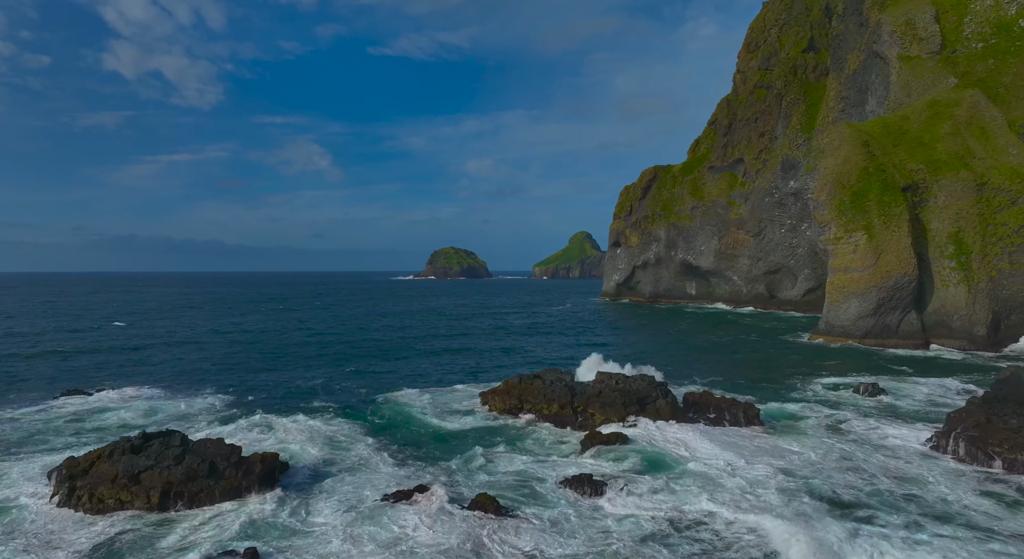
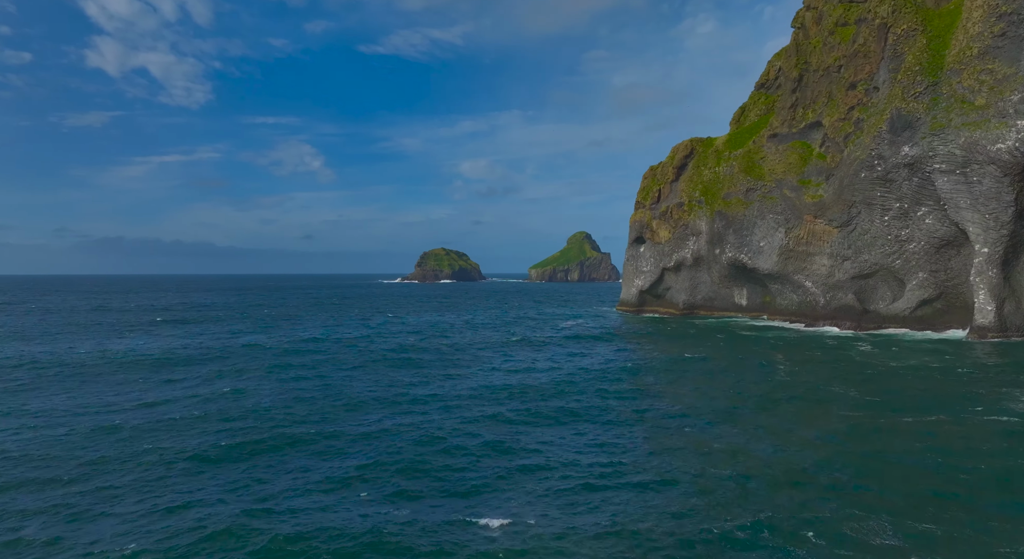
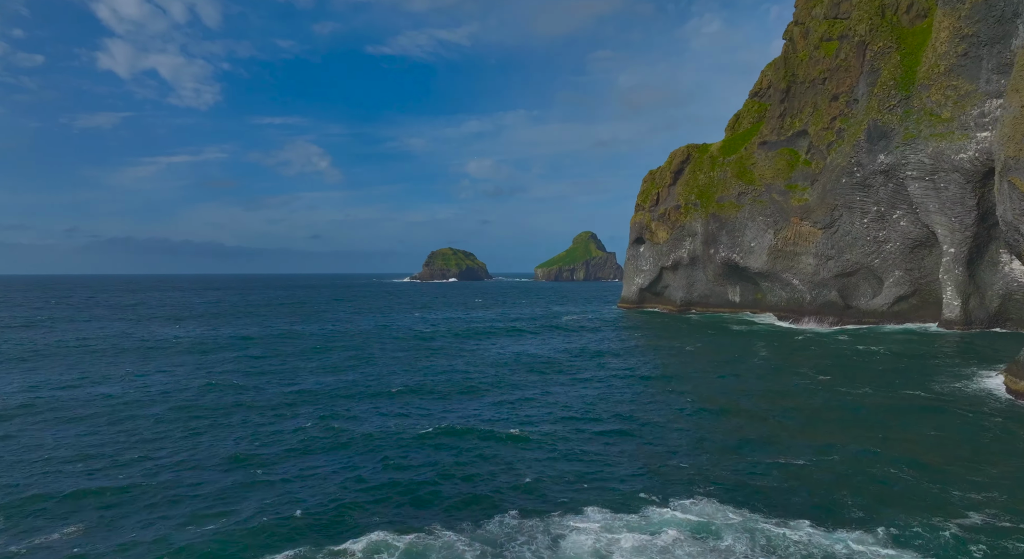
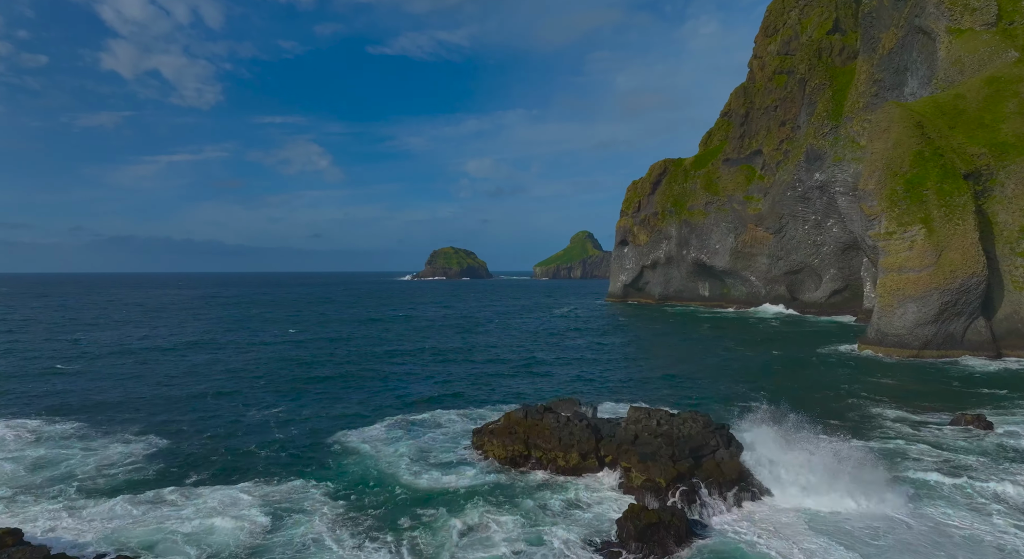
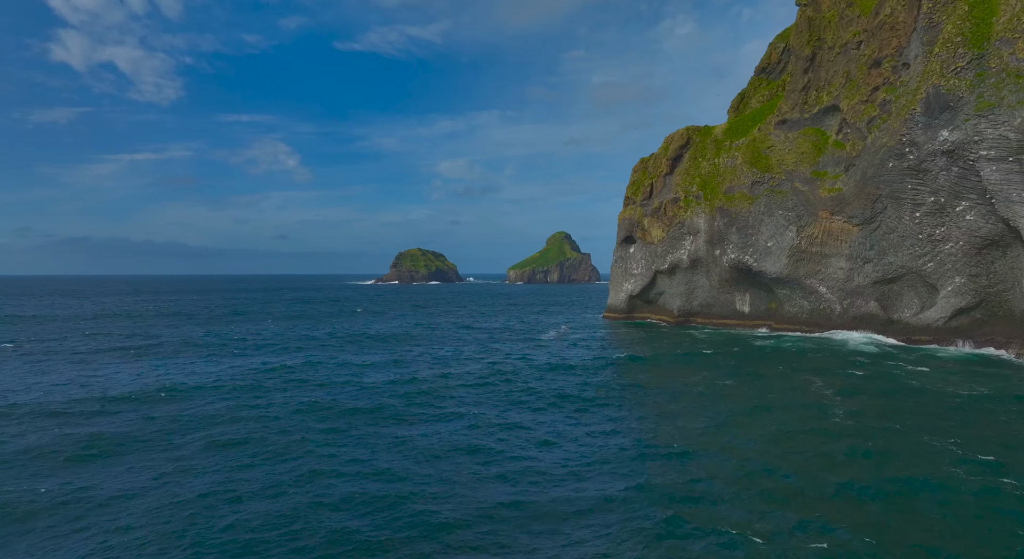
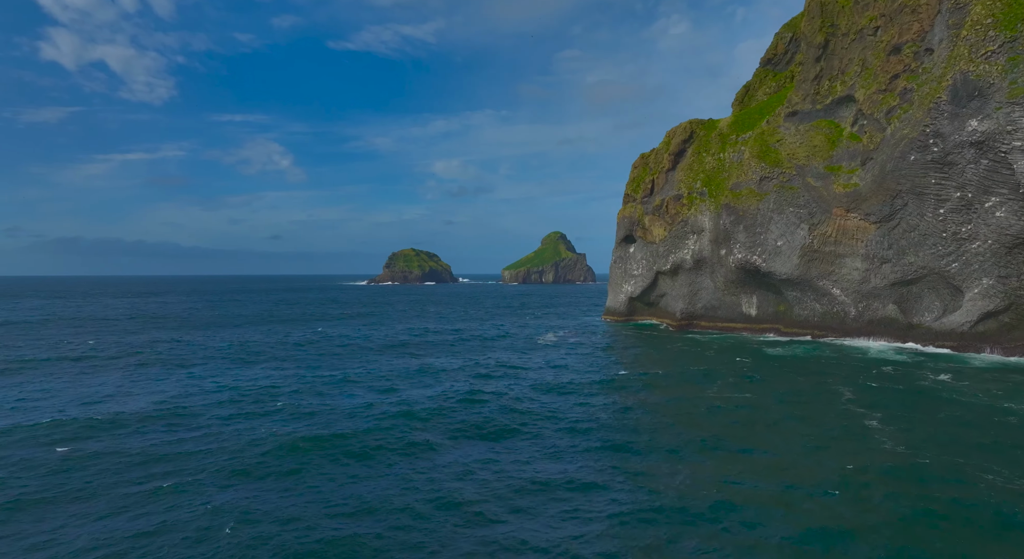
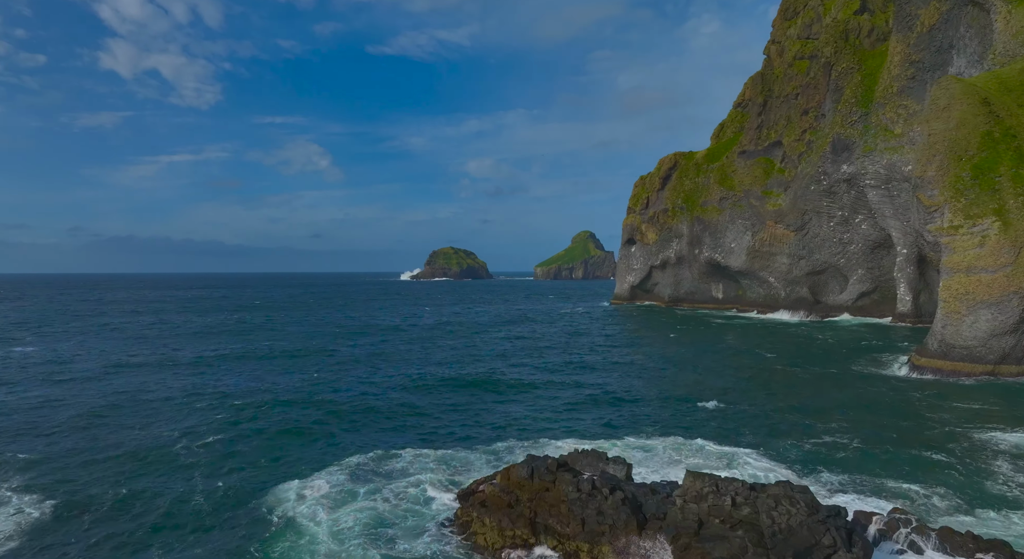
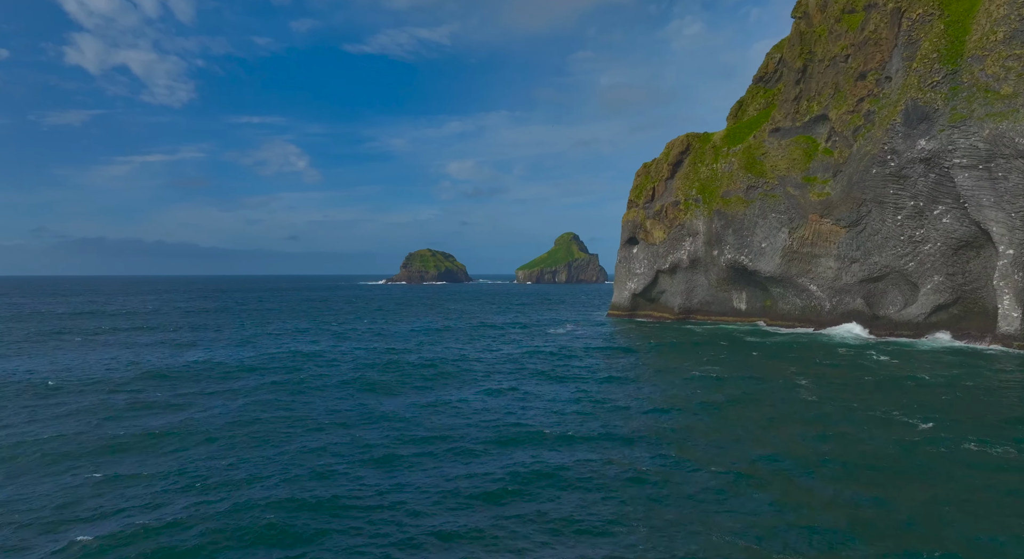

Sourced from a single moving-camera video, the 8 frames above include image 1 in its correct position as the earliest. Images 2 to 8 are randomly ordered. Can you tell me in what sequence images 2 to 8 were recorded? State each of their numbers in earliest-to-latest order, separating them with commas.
4, 7, 3, 2, 8, 5, 6
